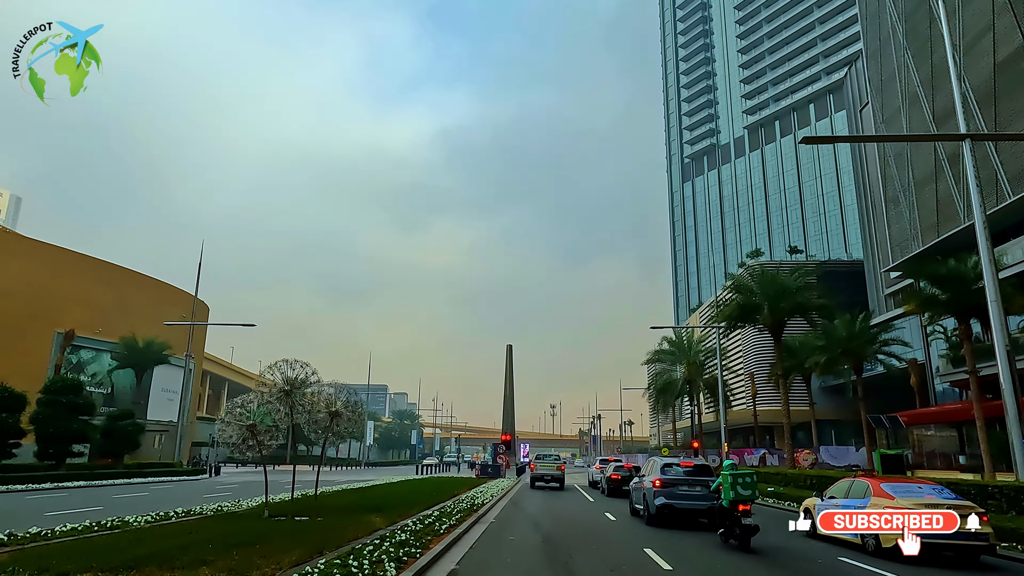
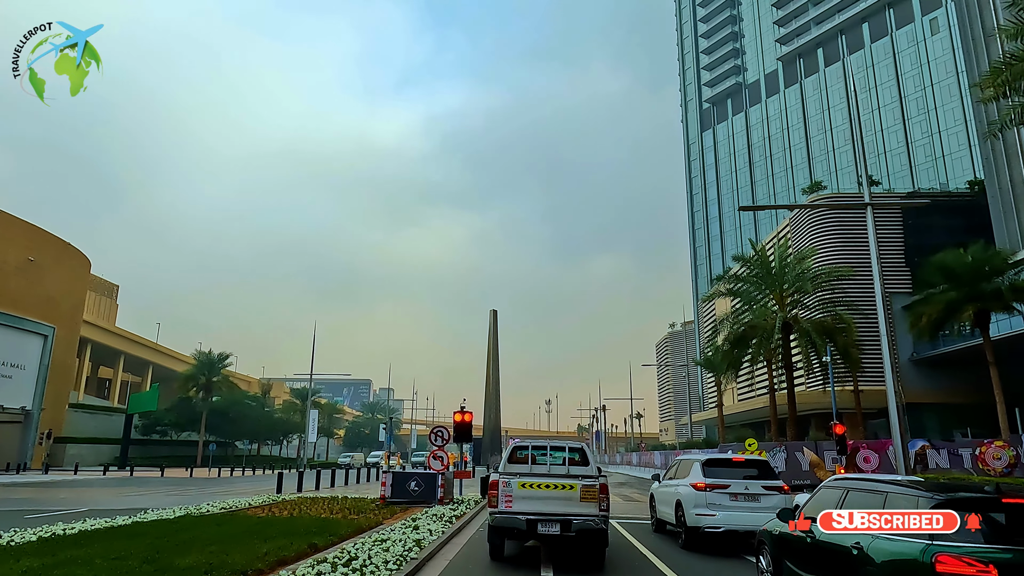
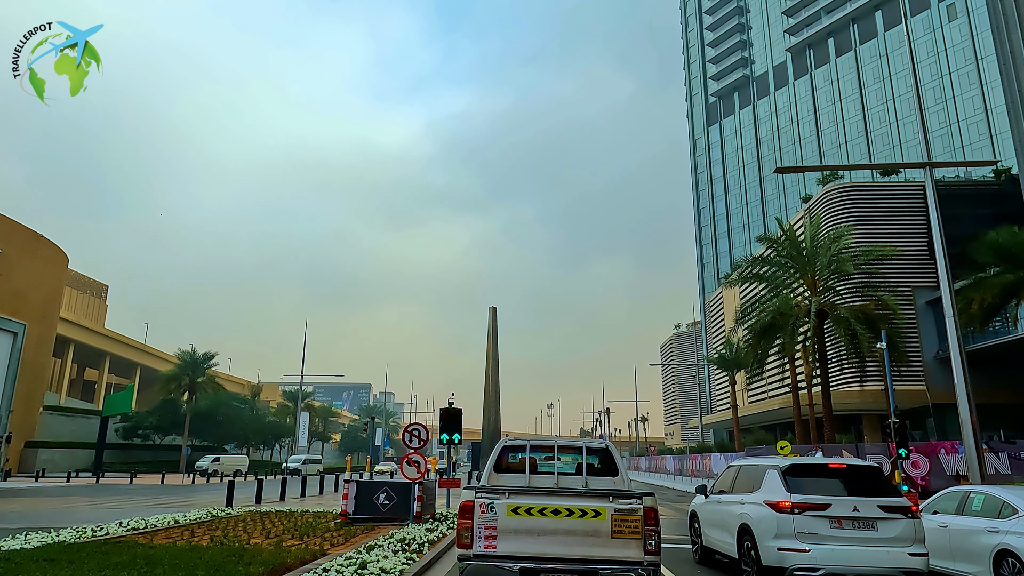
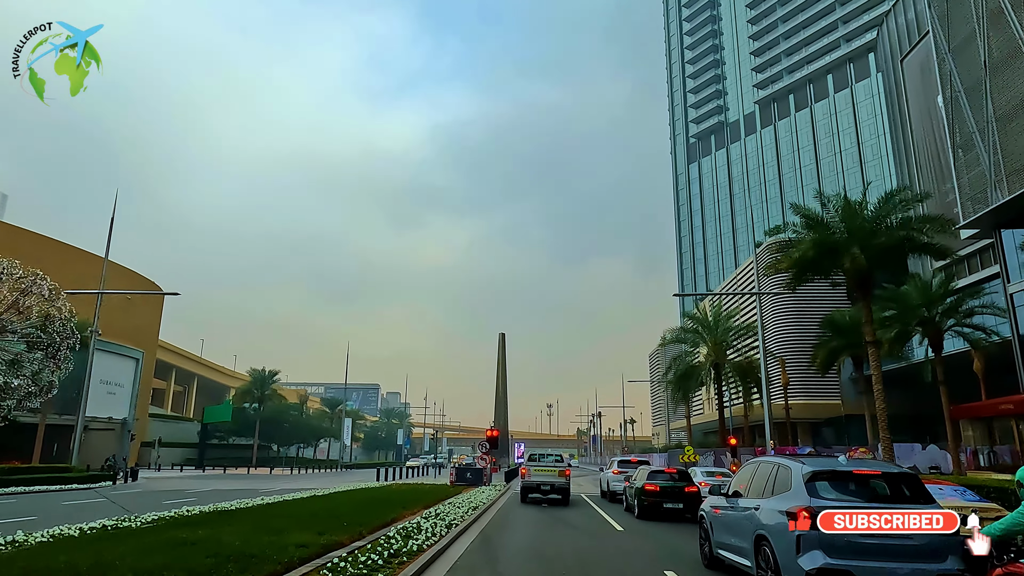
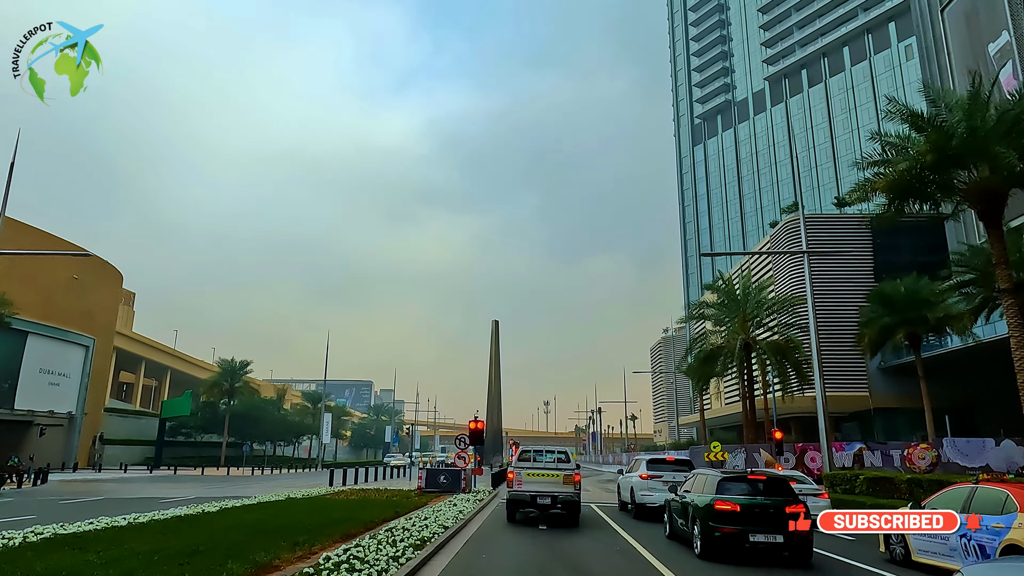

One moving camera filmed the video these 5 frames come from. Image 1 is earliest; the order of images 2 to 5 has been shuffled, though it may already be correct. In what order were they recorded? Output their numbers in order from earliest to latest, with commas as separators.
4, 5, 2, 3
